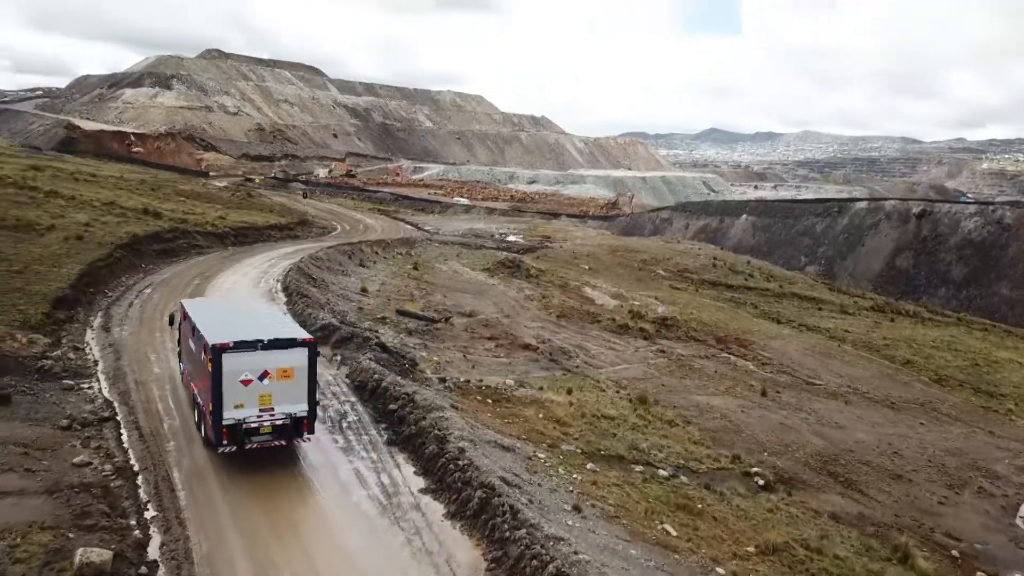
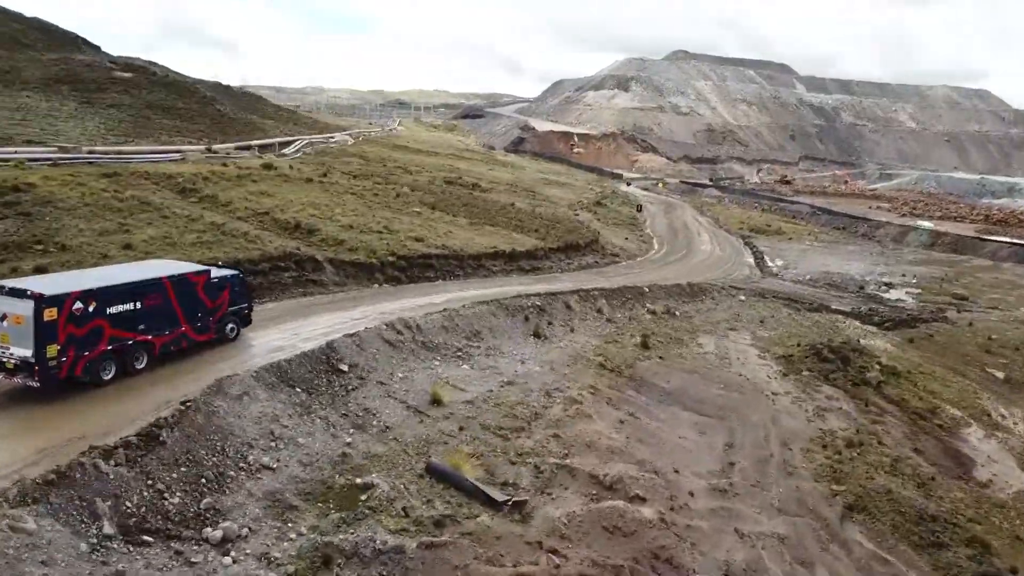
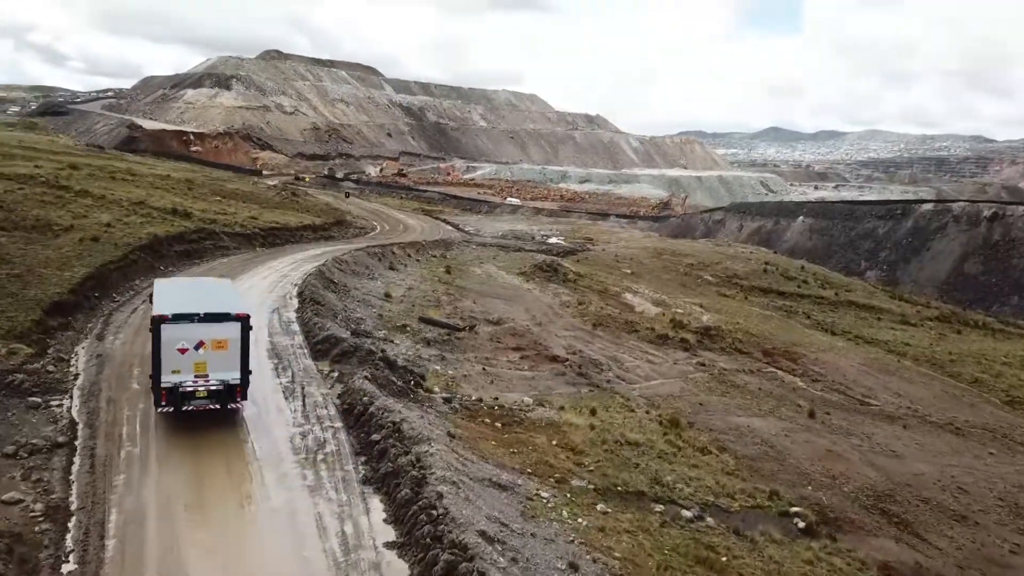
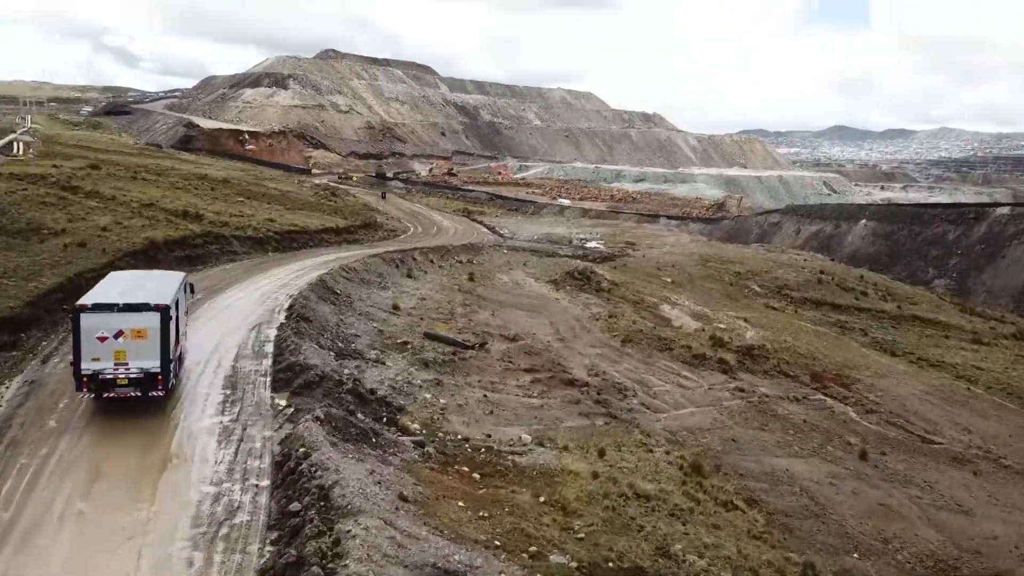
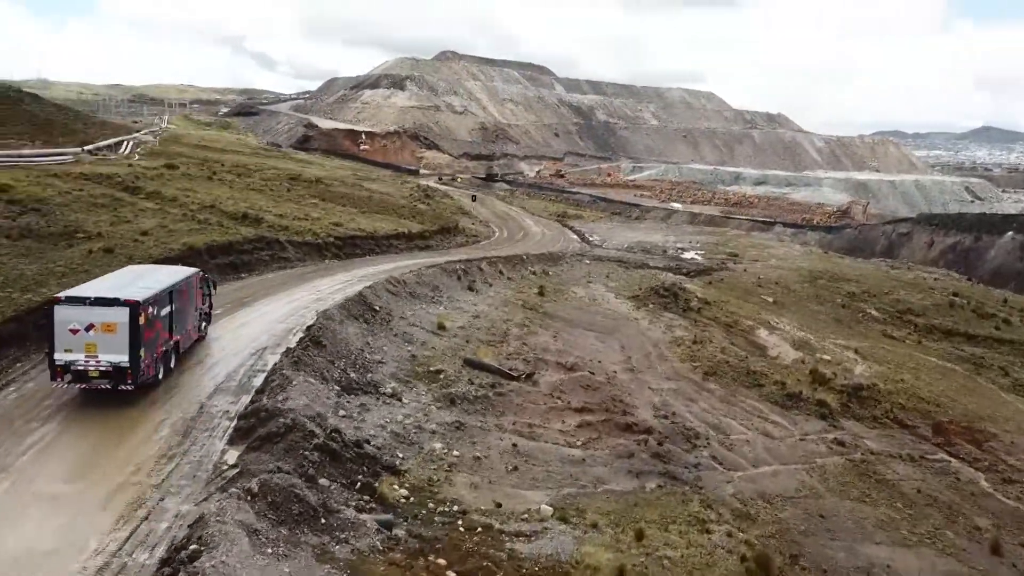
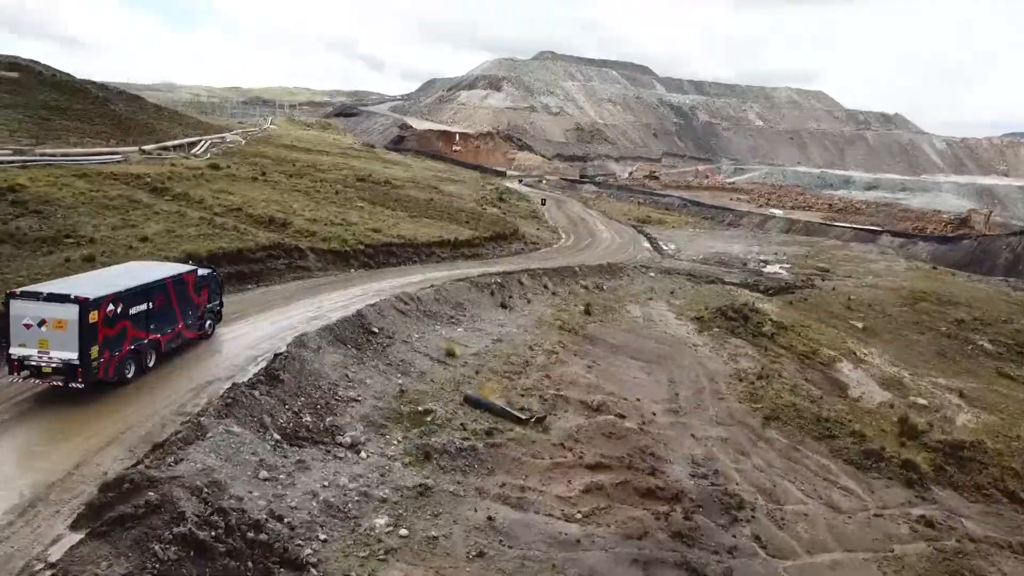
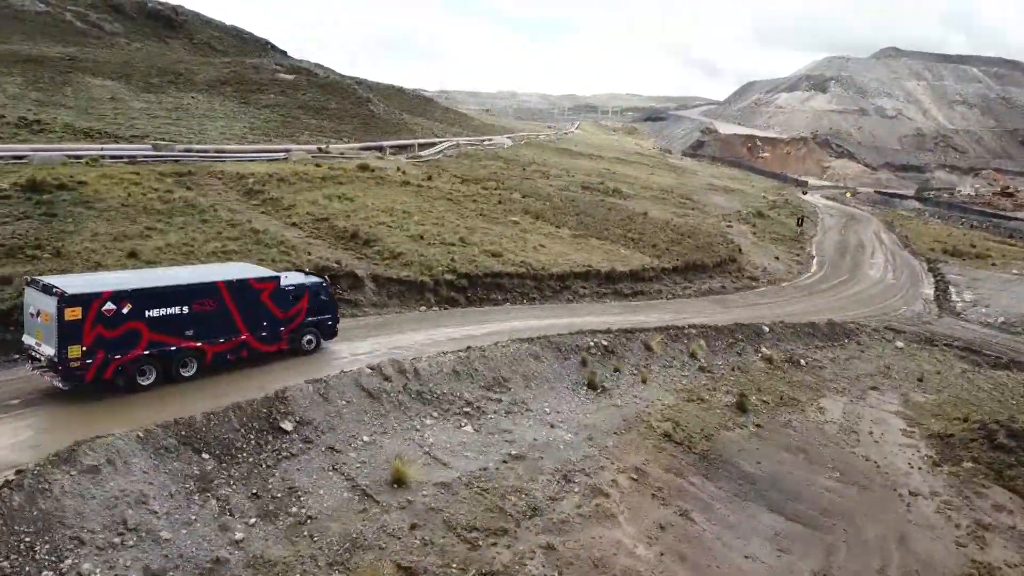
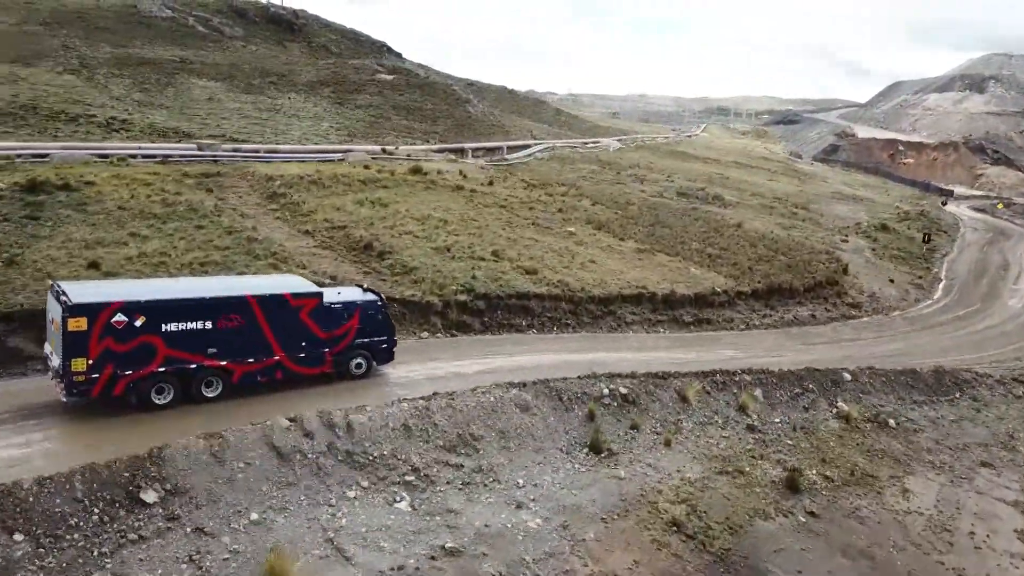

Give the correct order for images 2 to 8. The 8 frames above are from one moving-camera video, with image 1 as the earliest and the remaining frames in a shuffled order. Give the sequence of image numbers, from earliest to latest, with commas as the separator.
3, 4, 5, 6, 2, 7, 8
